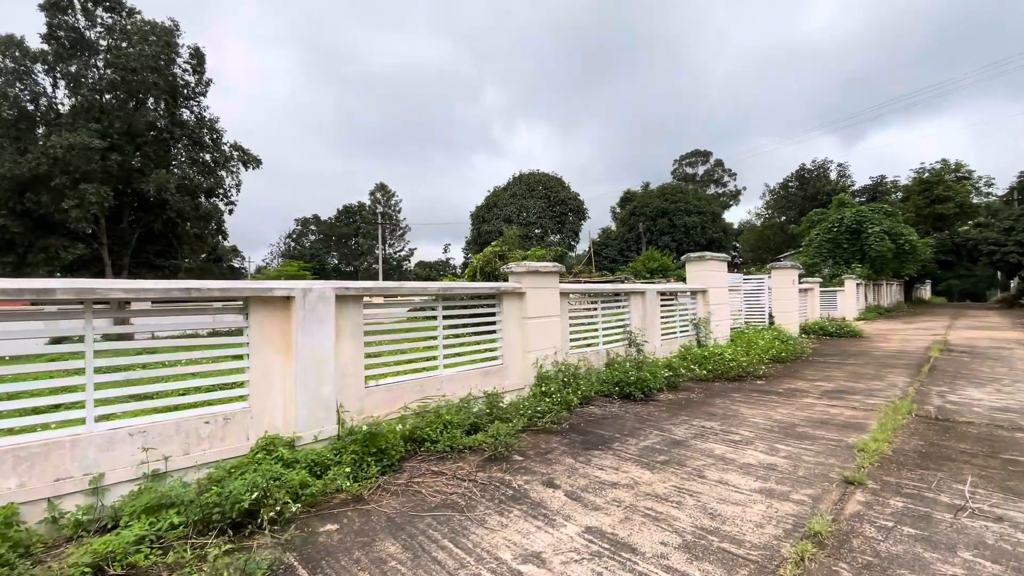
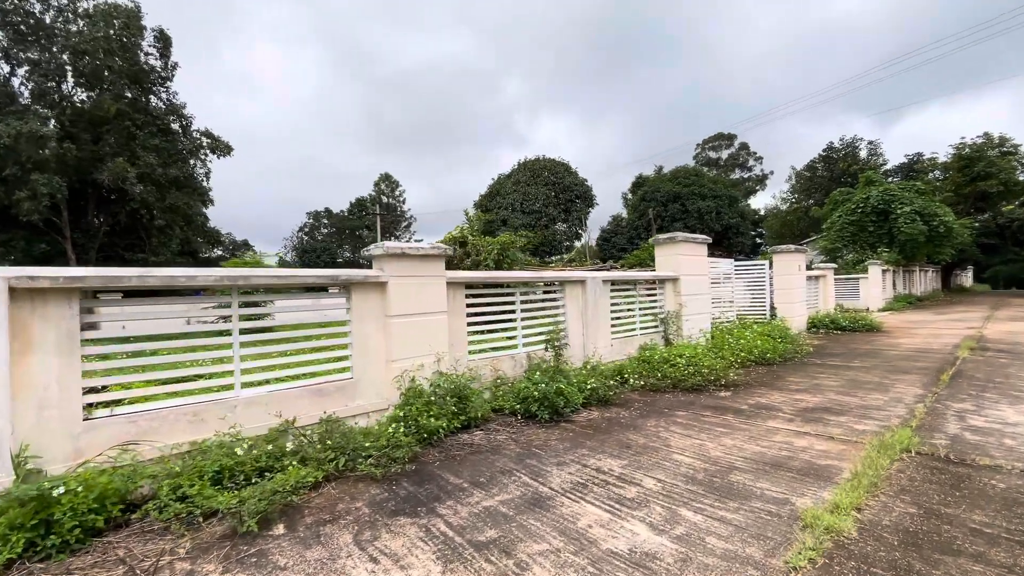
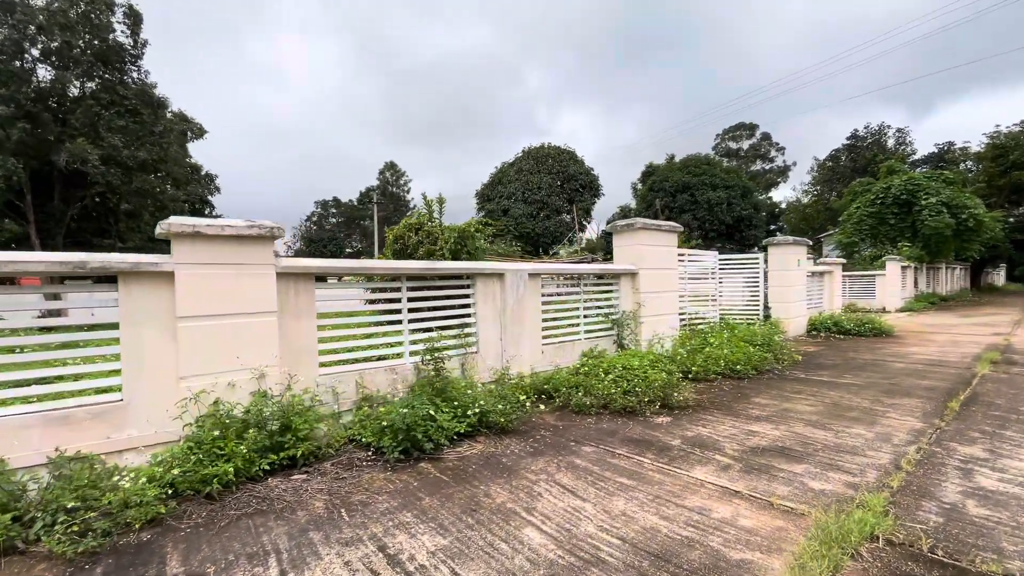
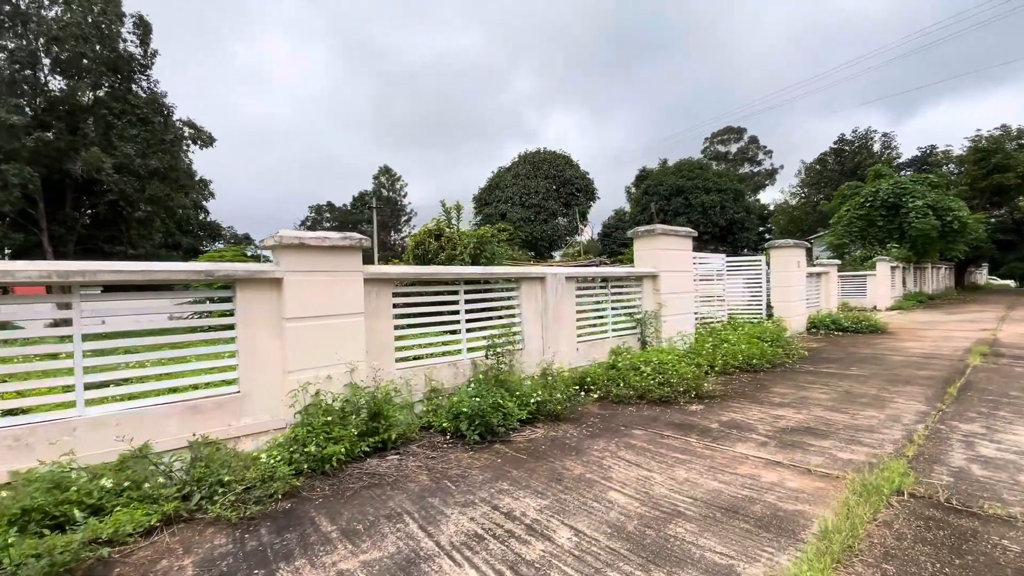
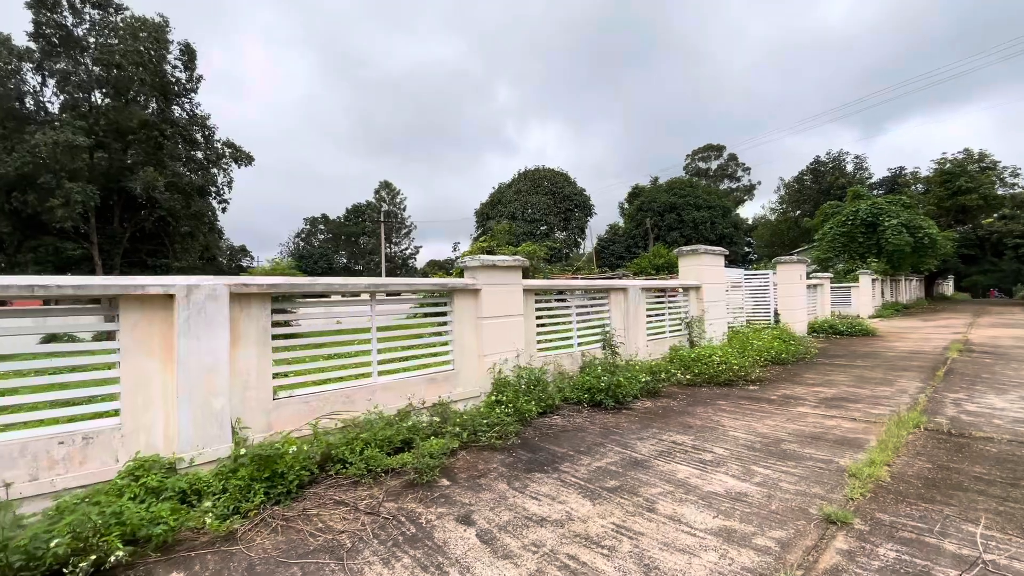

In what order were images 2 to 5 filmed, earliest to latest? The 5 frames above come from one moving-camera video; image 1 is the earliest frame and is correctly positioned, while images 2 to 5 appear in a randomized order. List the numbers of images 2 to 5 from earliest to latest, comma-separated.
5, 2, 4, 3
